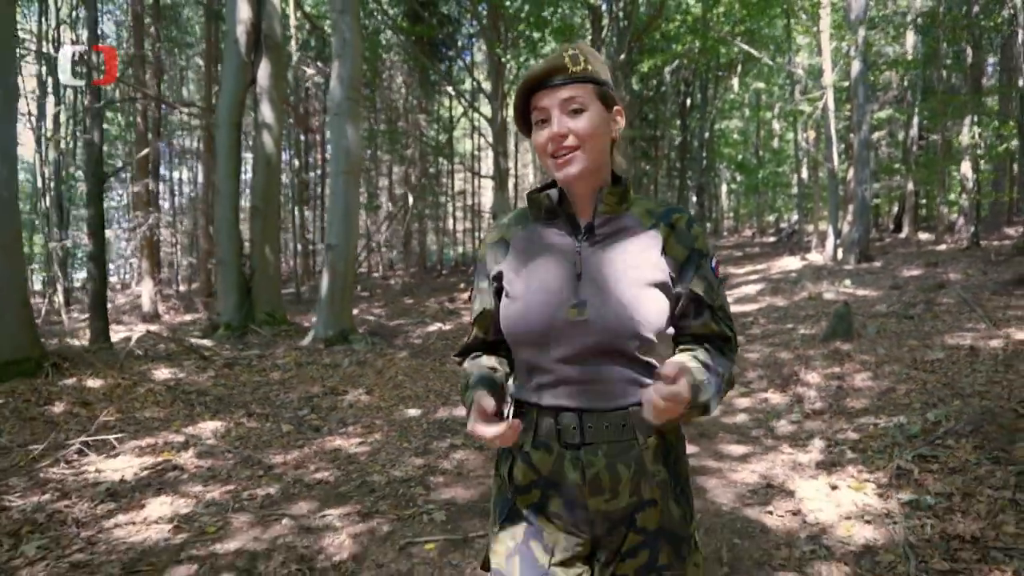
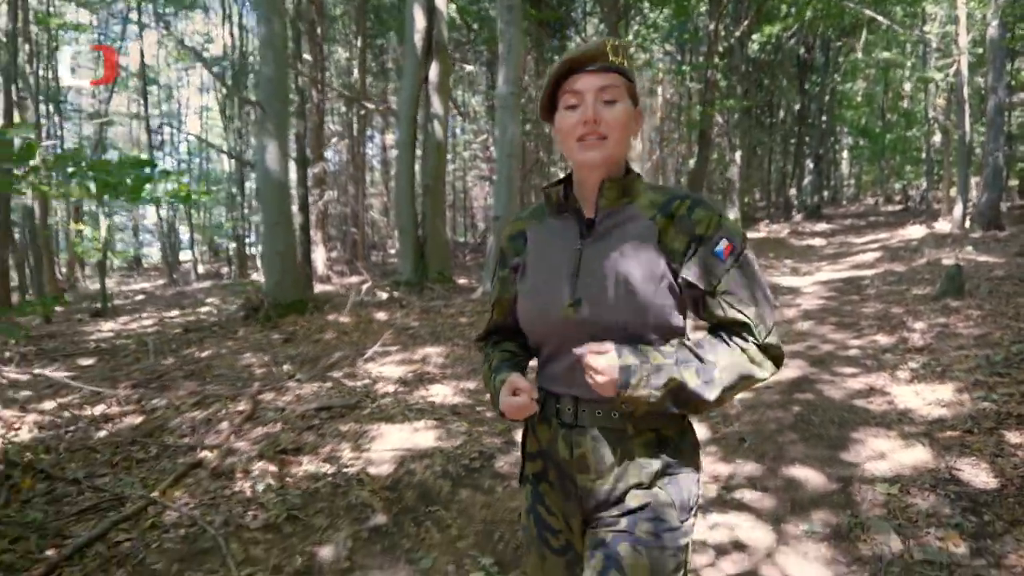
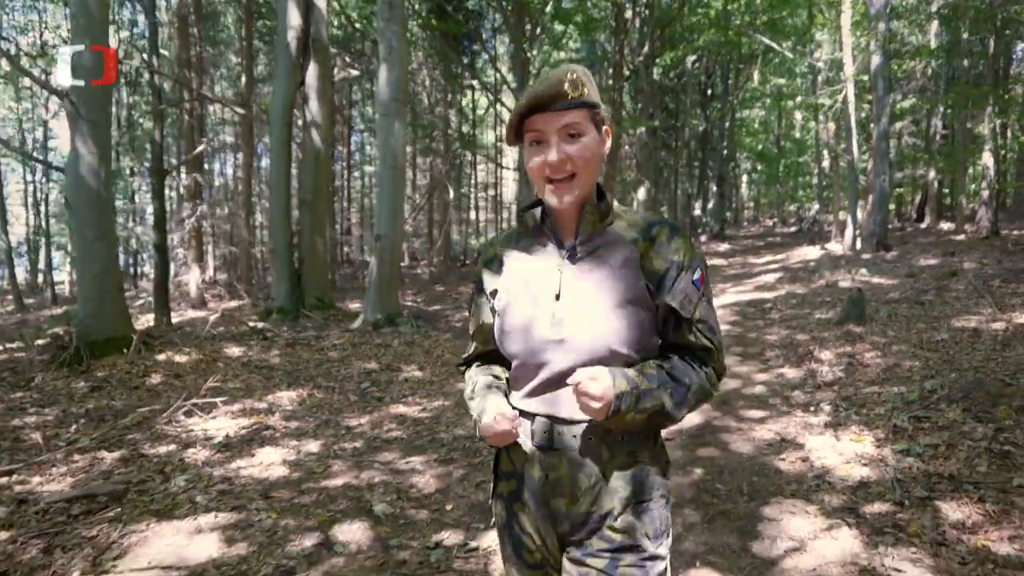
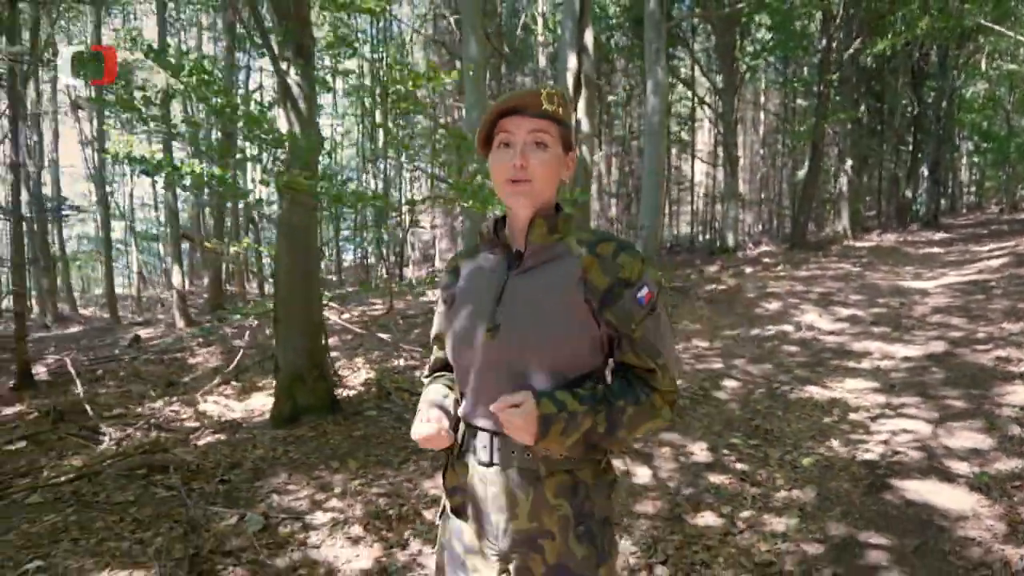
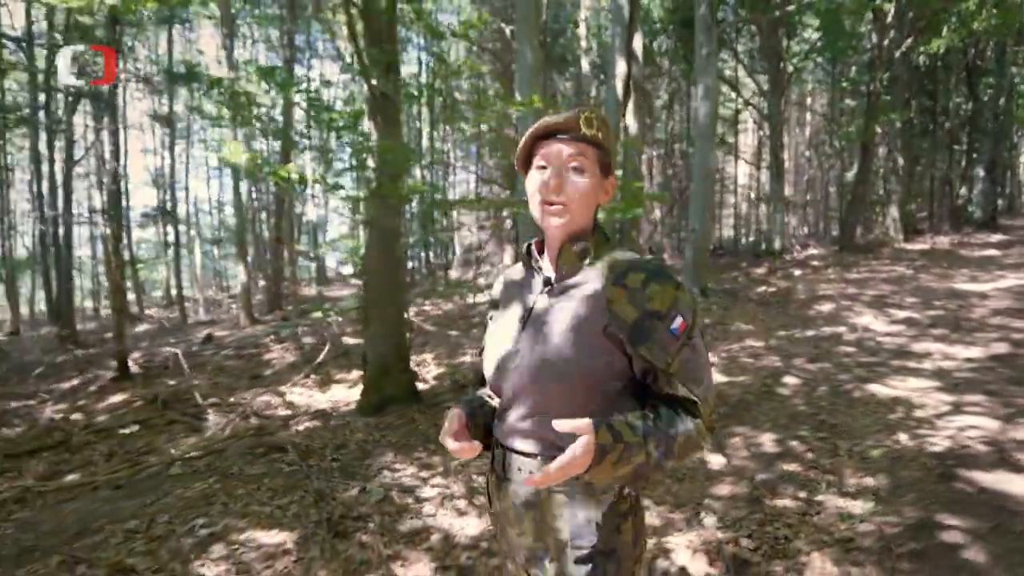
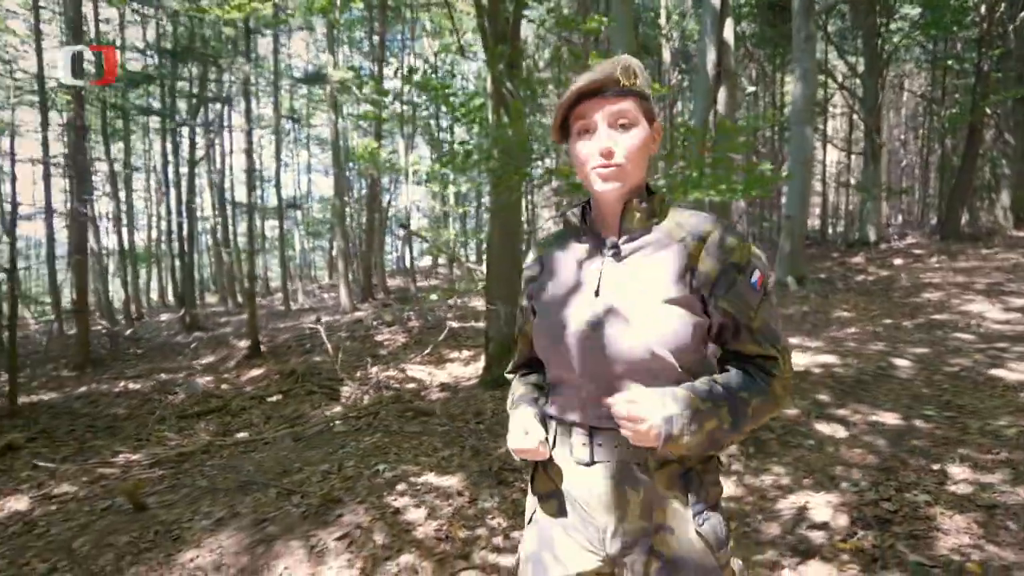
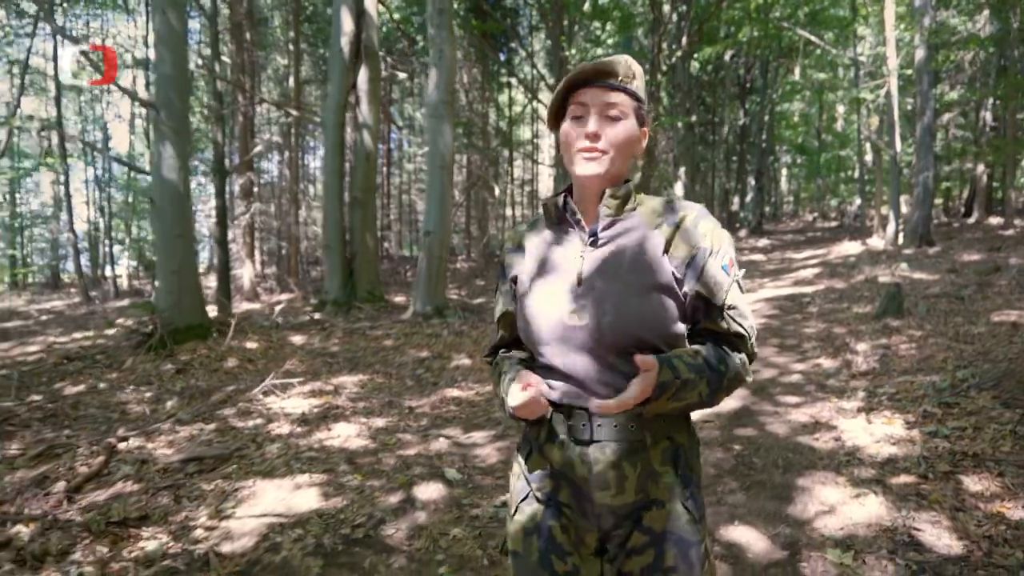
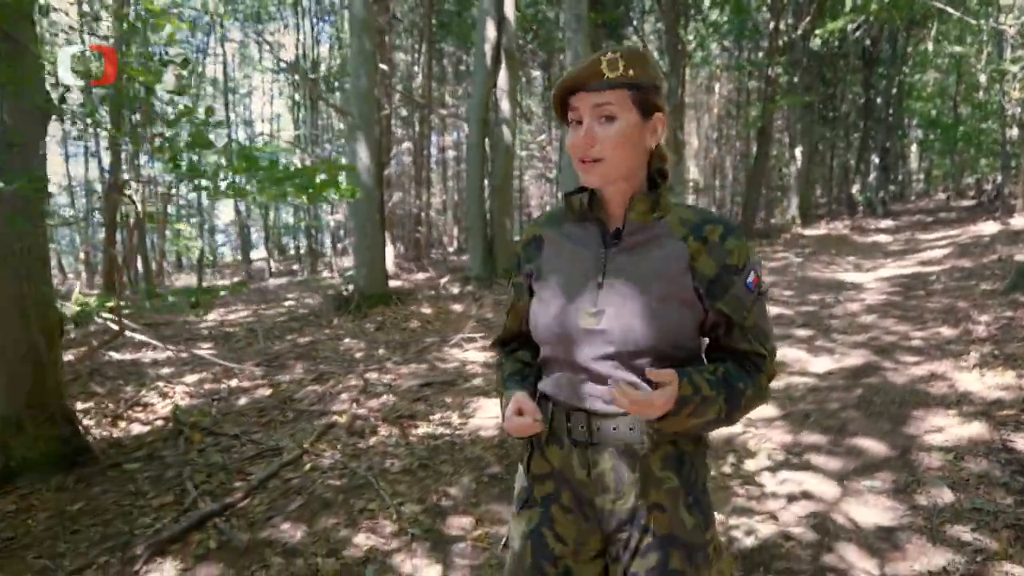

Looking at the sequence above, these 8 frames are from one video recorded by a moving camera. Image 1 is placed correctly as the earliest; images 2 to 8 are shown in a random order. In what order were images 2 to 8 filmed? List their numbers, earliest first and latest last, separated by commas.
3, 7, 2, 8, 4, 5, 6
